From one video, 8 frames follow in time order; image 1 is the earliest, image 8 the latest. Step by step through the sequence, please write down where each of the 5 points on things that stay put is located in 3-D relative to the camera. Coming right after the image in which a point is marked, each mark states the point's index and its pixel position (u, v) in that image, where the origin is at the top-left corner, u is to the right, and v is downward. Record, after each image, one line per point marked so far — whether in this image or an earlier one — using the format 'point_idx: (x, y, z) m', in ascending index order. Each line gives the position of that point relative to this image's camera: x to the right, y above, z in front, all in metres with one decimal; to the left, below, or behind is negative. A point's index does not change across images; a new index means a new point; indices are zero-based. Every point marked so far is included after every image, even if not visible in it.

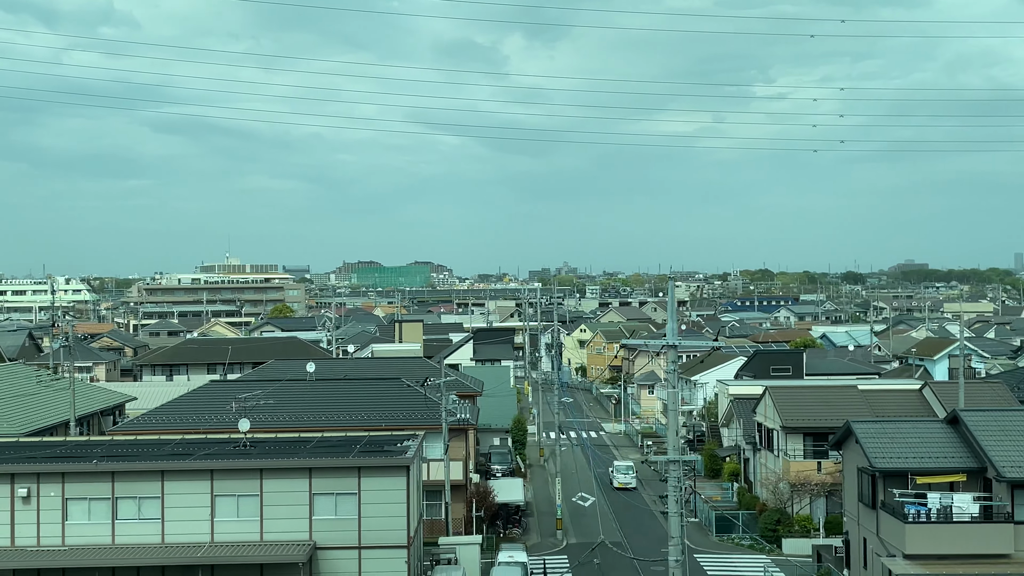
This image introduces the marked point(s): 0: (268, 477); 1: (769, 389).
0: (-2.8, -2.1, +9.5) m
1: (+4.5, -1.8, +14.6) m
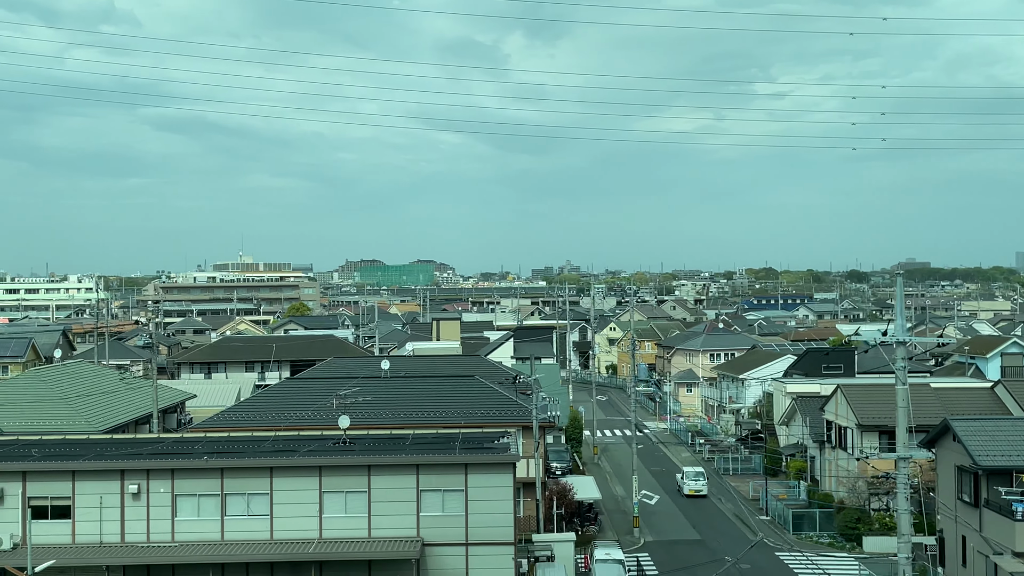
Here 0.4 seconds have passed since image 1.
0: (-1.5, -2.1, +9.5) m
1: (+5.8, -1.7, +14.6) m
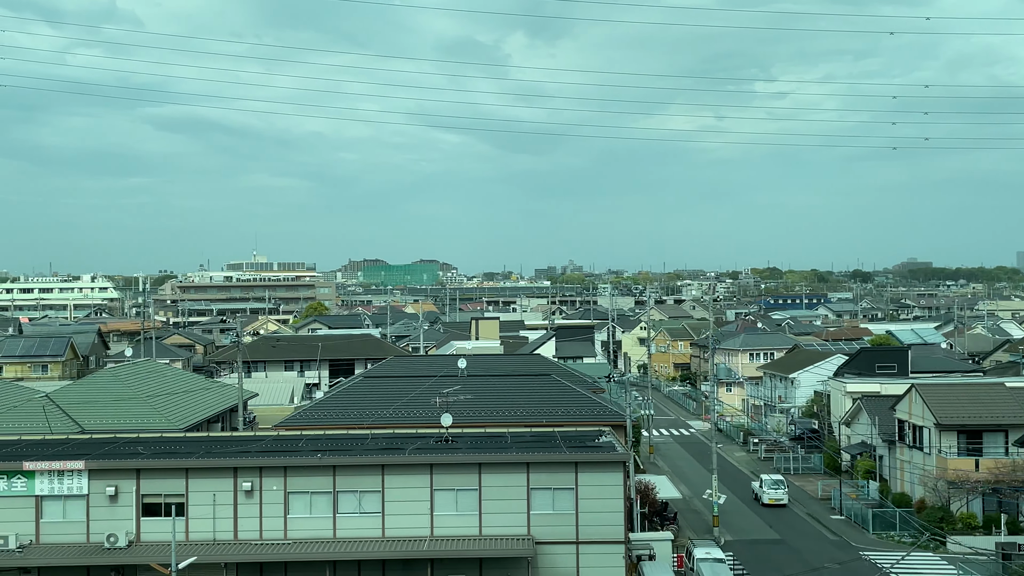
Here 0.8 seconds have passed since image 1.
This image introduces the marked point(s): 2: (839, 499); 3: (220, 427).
0: (-0.3, -2.1, +9.5) m
1: (+7.1, -1.7, +14.5) m
2: (+6.0, -3.9, +15.3) m
3: (-5.5, -2.6, +15.6) m
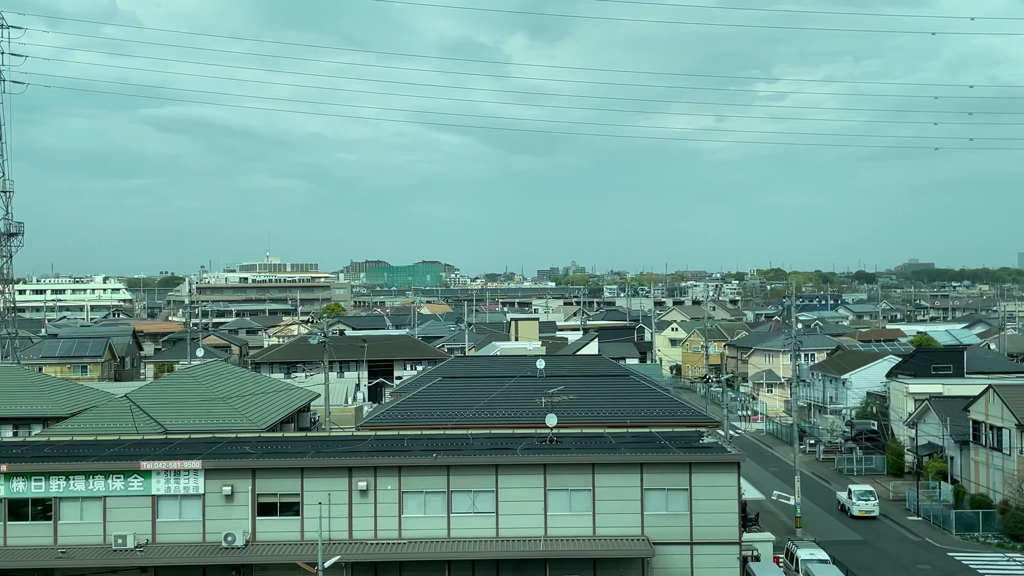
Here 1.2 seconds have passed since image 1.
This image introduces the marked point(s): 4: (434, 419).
0: (+1.0, -2.1, +9.5) m
1: (+8.4, -1.7, +14.5) m
2: (+7.4, -3.9, +15.3) m
3: (-4.1, -2.6, +15.7) m
4: (-1.2, -2.1, +13.2) m
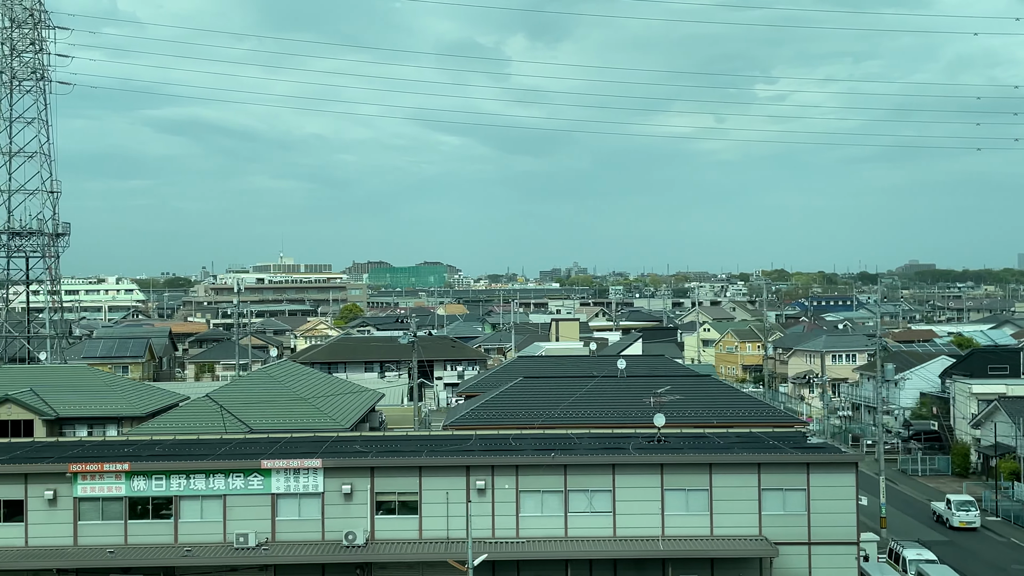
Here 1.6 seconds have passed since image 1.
0: (+2.3, -2.1, +9.5) m
1: (+9.8, -1.7, +14.4) m
2: (+8.7, -3.9, +15.2) m
3: (-2.8, -2.6, +15.7) m
4: (+0.1, -2.1, +13.2) m
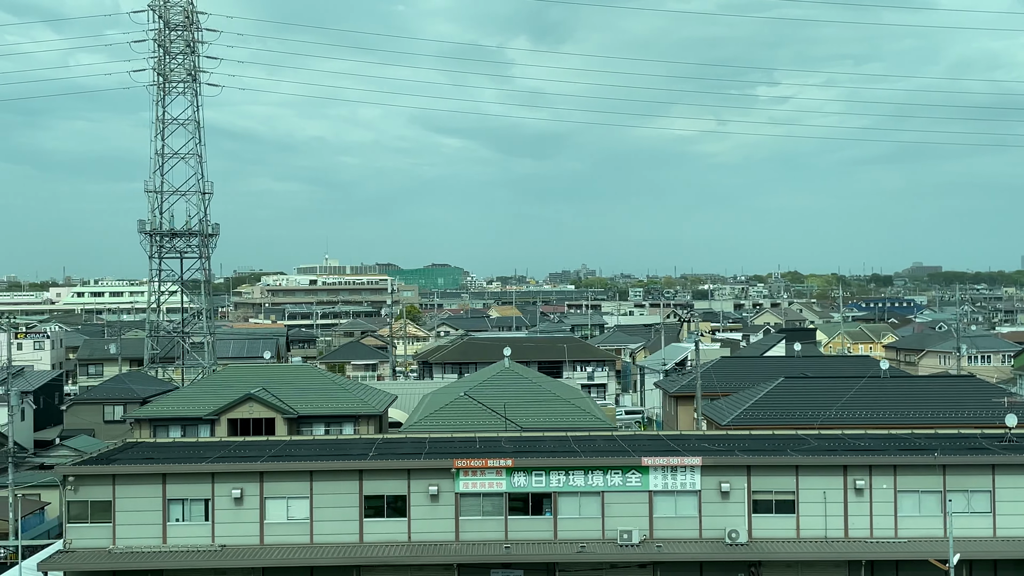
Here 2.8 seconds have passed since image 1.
0: (+6.6, -2.1, +9.4) m
1: (+14.2, -1.7, +14.1) m
2: (+13.2, -3.9, +15.0) m
3: (+1.7, -2.6, +15.8) m
4: (+4.5, -2.1, +13.2) m
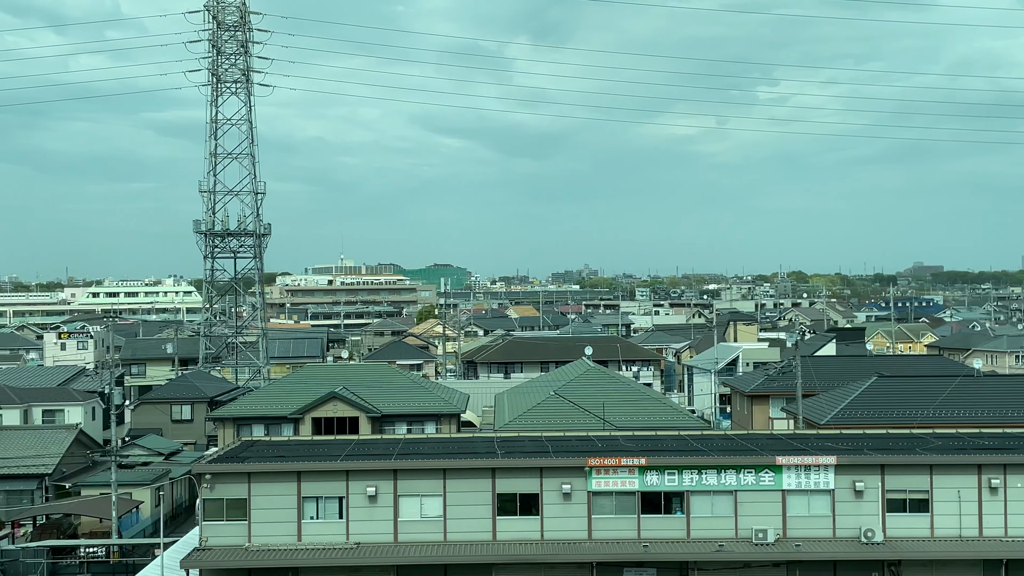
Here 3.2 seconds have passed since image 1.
0: (+8.1, -2.1, +9.4) m
1: (+15.8, -1.7, +14.0) m
2: (+14.7, -3.9, +14.9) m
3: (+3.3, -2.6, +15.8) m
4: (+6.1, -2.1, +13.2) m
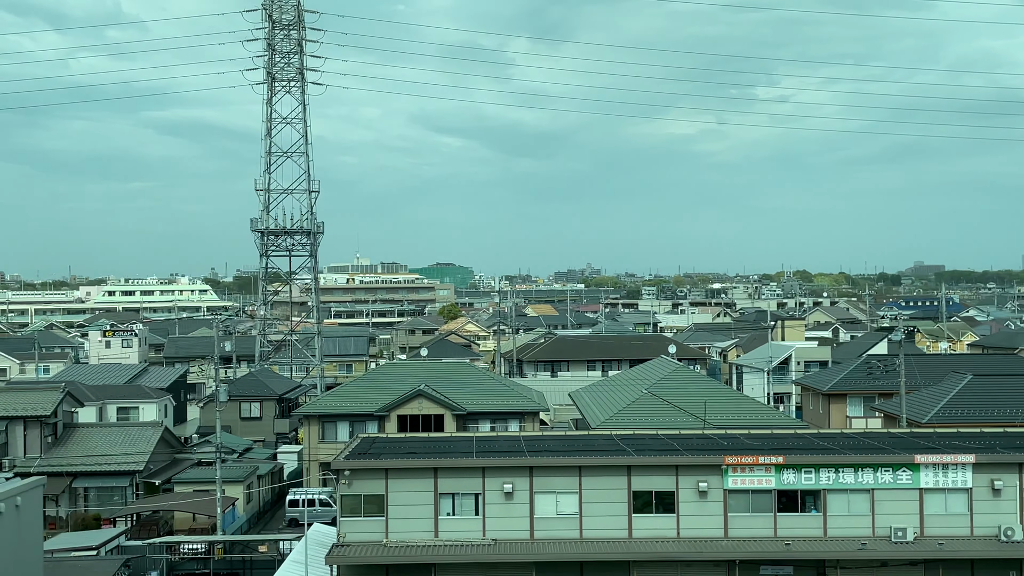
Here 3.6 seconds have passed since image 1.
0: (+9.7, -2.1, +9.3) m
1: (+17.4, -1.7, +13.9) m
2: (+16.4, -3.9, +14.8) m
3: (+4.9, -2.6, +15.8) m
4: (+7.7, -2.0, +13.1) m
